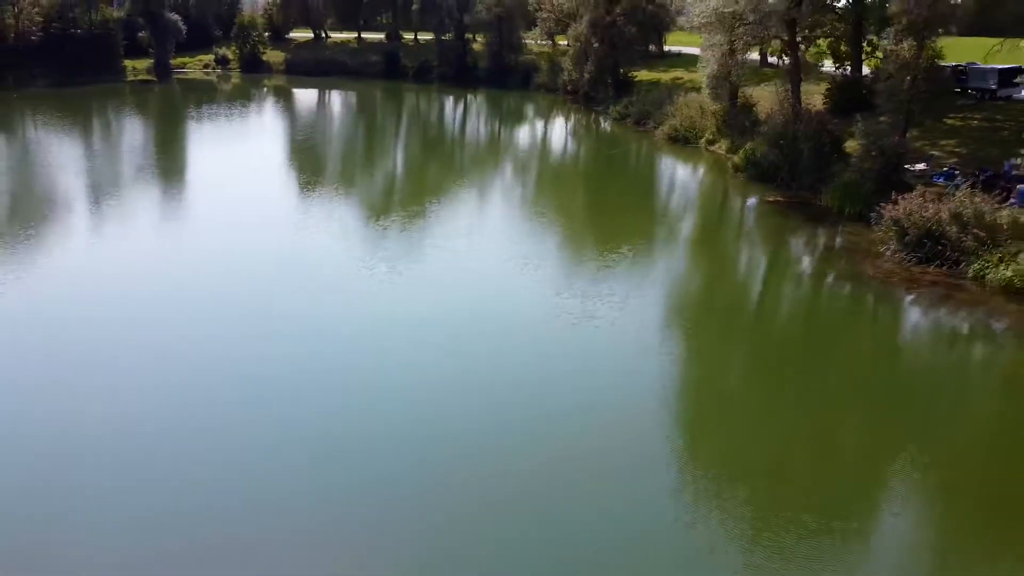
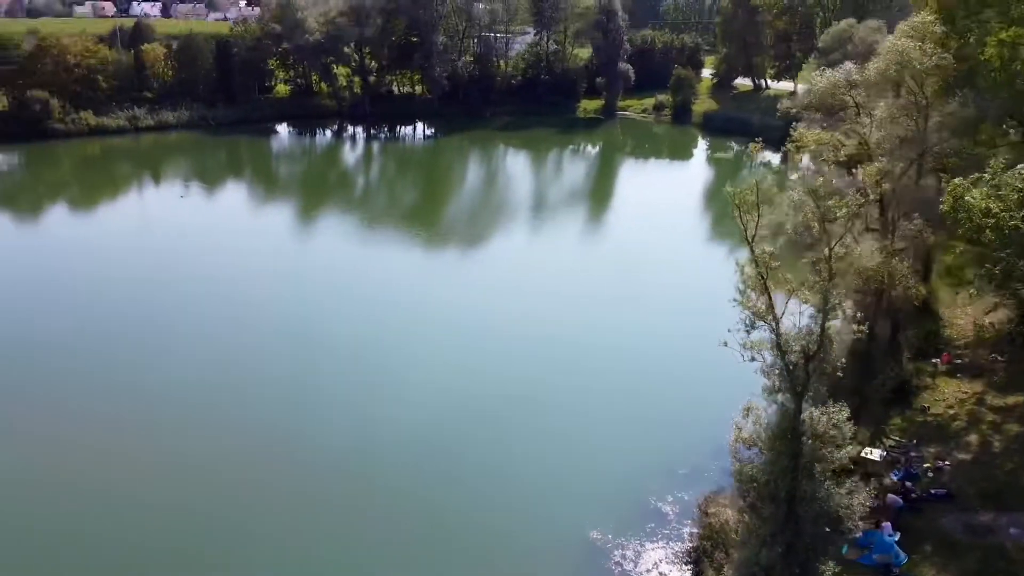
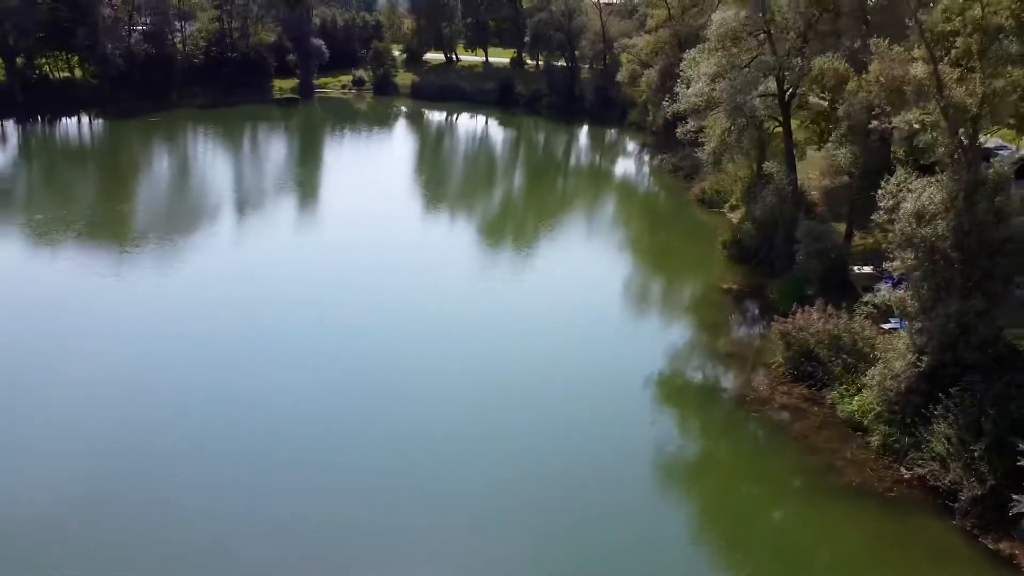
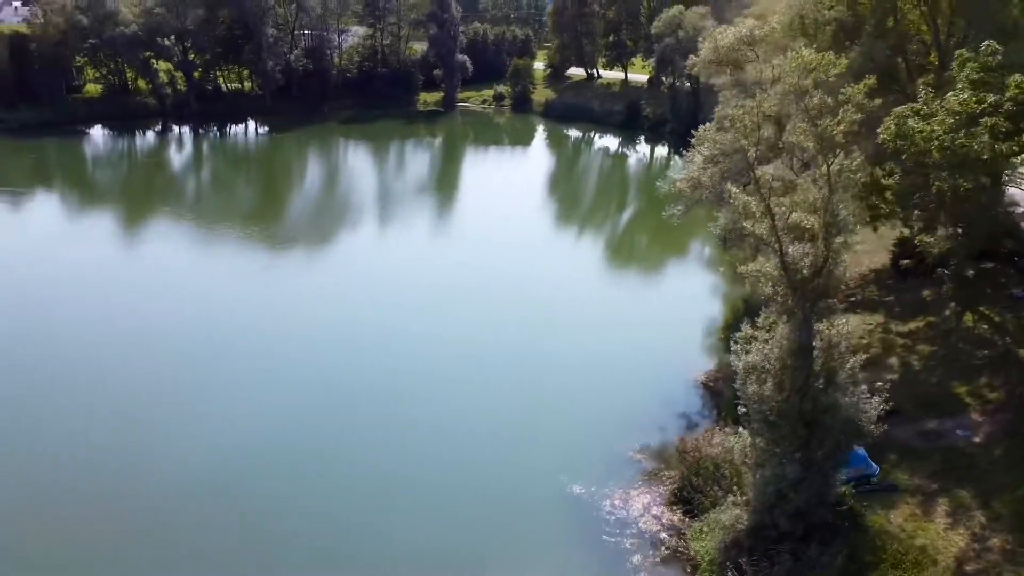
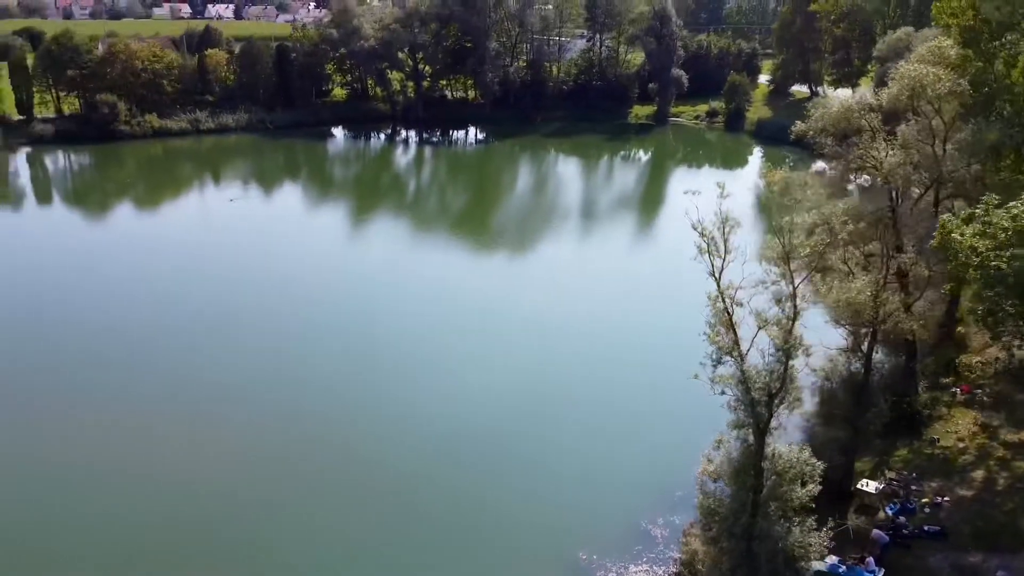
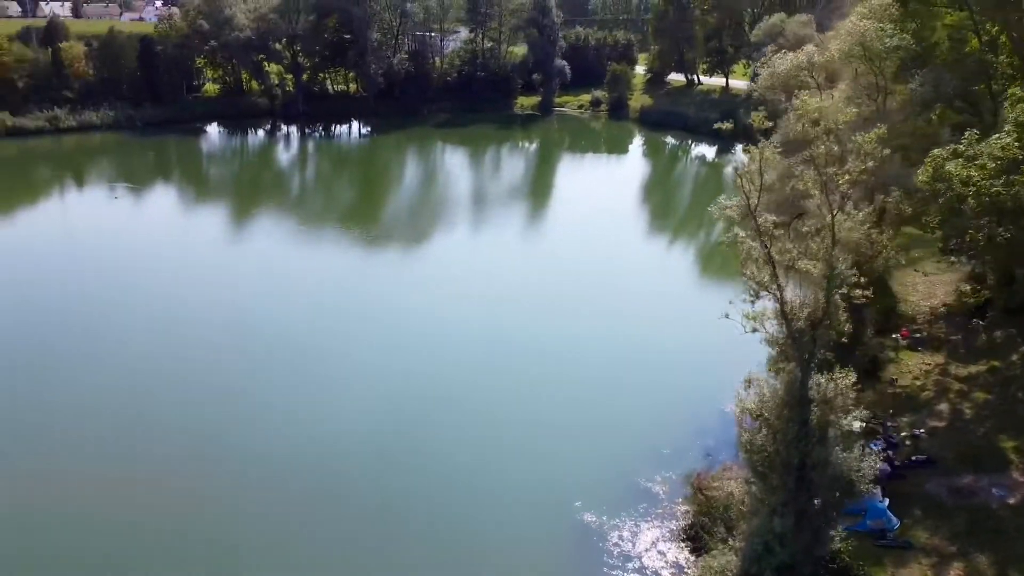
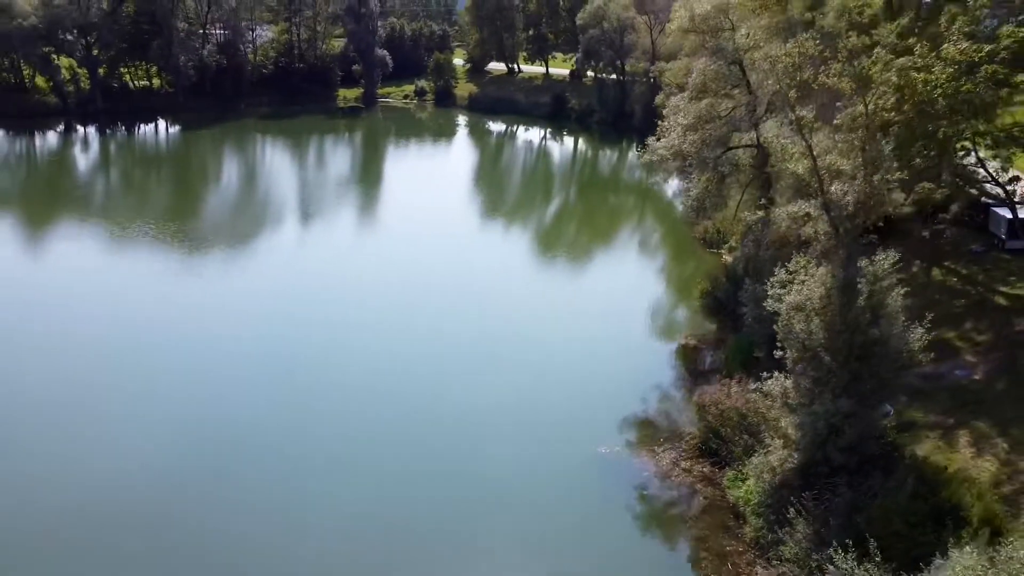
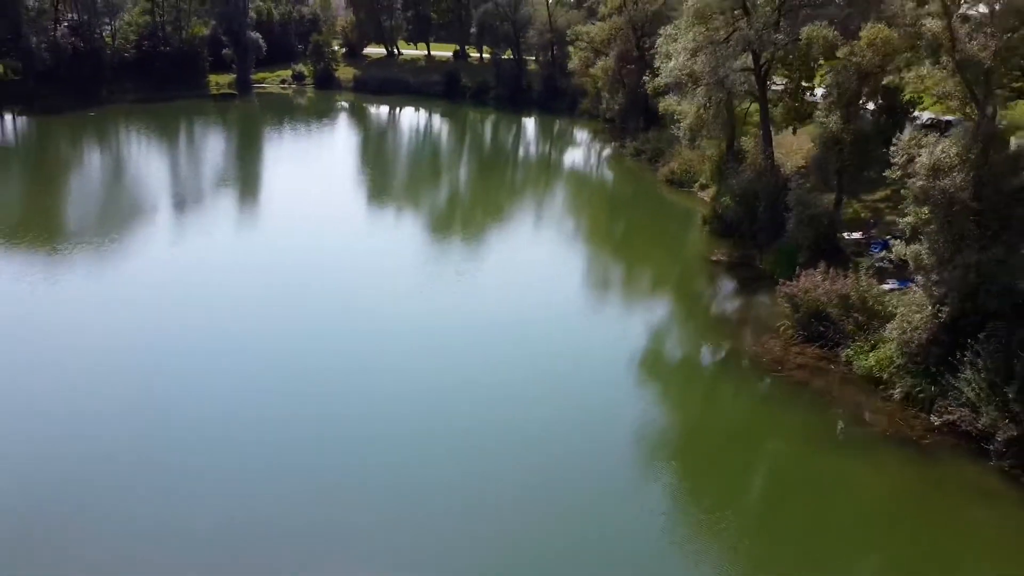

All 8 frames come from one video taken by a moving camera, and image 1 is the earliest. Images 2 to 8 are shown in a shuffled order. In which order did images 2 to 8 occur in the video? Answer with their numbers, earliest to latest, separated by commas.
8, 3, 7, 4, 6, 2, 5
